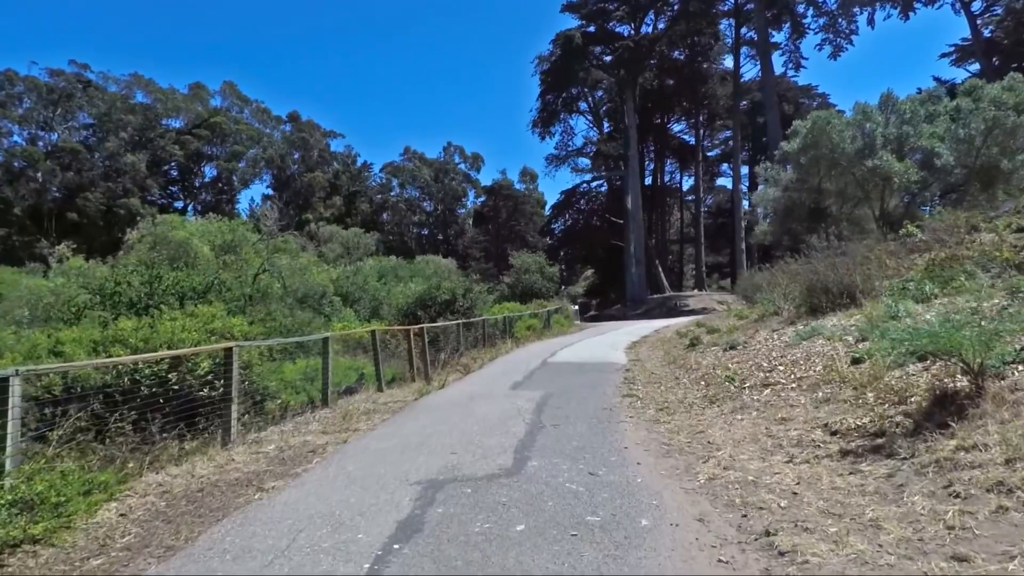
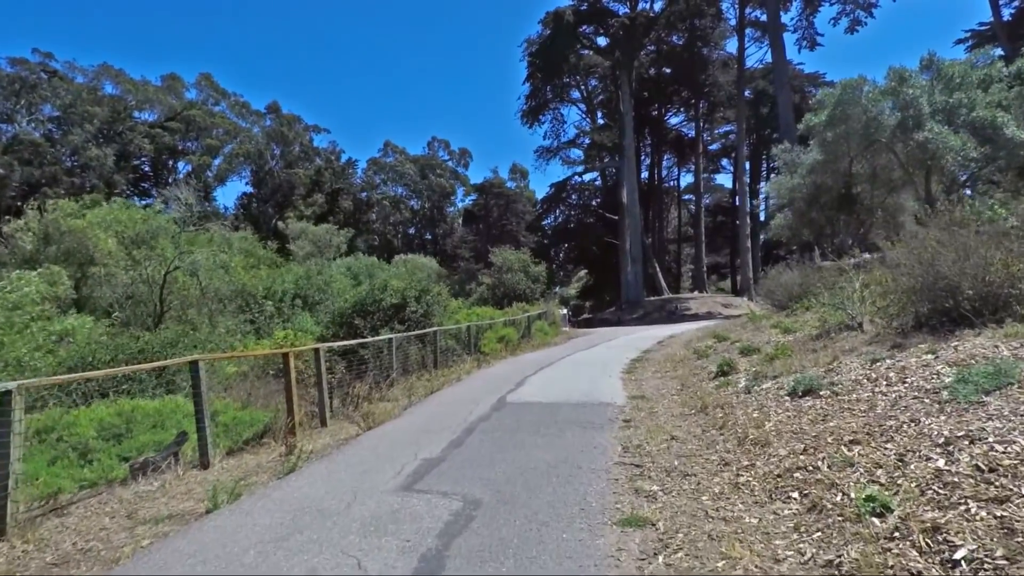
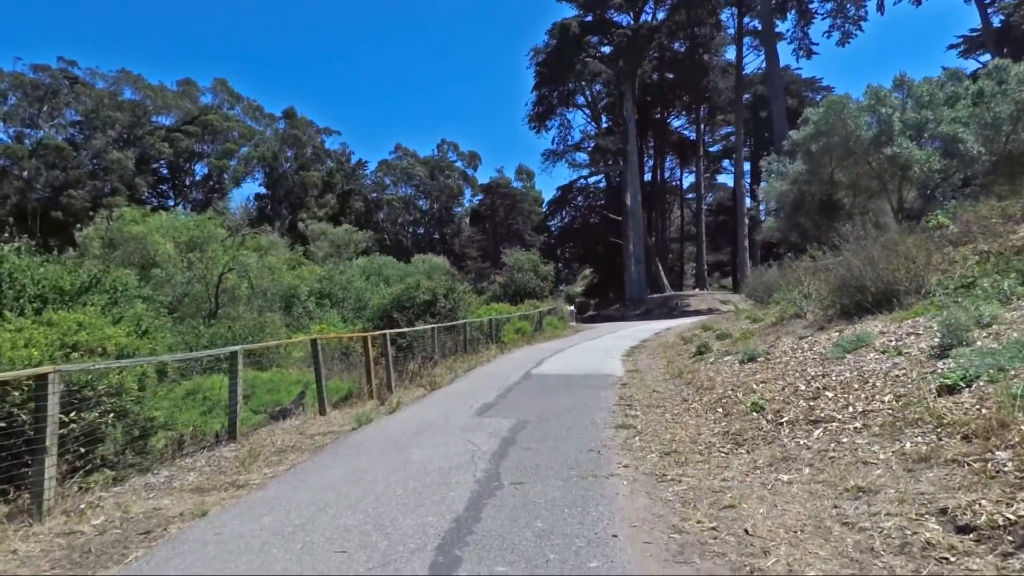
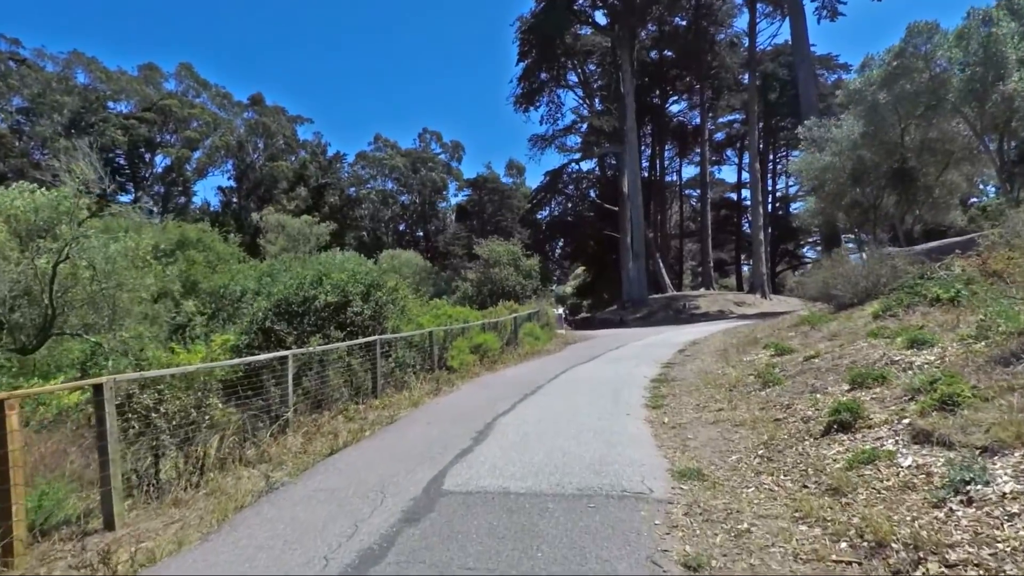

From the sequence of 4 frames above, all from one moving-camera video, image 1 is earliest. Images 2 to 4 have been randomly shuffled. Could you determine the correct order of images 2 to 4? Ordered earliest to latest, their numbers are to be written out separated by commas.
3, 2, 4
